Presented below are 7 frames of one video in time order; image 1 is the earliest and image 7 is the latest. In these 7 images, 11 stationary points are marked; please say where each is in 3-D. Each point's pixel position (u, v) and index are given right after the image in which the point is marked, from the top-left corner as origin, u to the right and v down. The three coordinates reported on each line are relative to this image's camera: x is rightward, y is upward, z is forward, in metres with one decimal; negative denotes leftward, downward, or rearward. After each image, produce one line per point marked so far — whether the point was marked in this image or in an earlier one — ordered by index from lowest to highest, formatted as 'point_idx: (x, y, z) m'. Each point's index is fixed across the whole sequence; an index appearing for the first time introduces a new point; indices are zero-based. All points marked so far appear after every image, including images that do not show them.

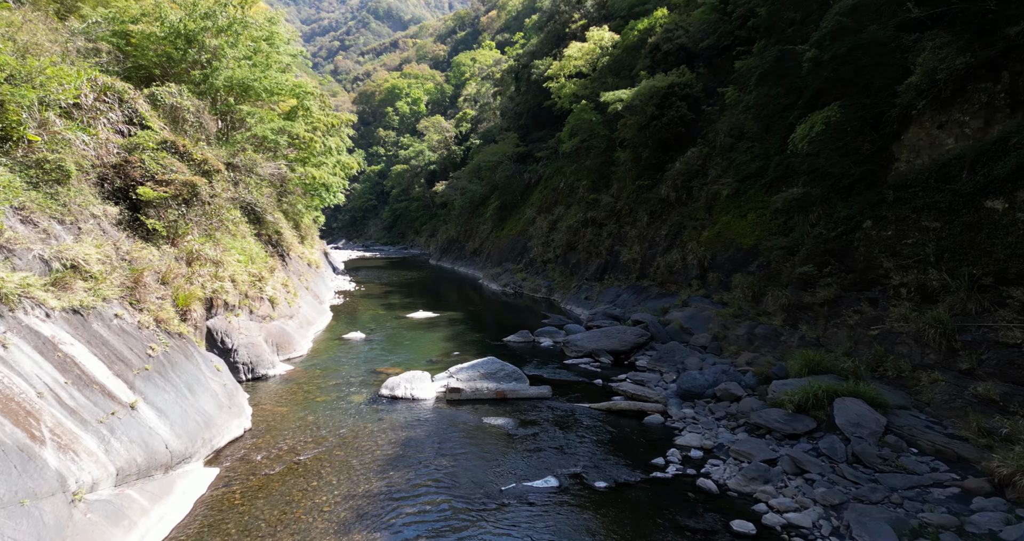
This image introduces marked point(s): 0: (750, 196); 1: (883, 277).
0: (+8.0, +2.5, +20.0) m
1: (+7.8, -0.1, +12.6) m
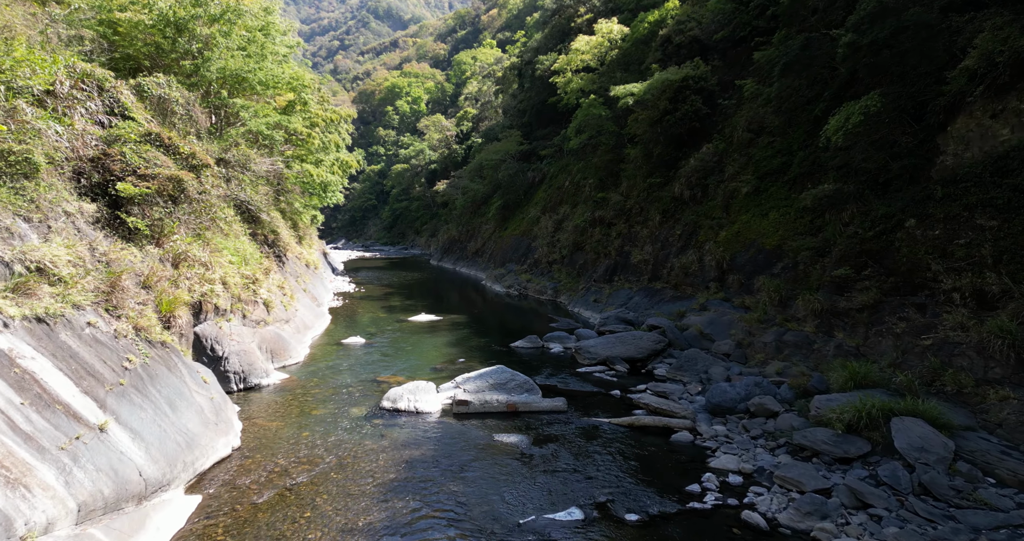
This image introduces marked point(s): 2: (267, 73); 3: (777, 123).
0: (+8.2, +2.4, +19.0) m
1: (+8.1, -0.2, +11.5) m
2: (-8.2, +6.6, +19.9) m
3: (+8.9, +4.9, +20.0) m
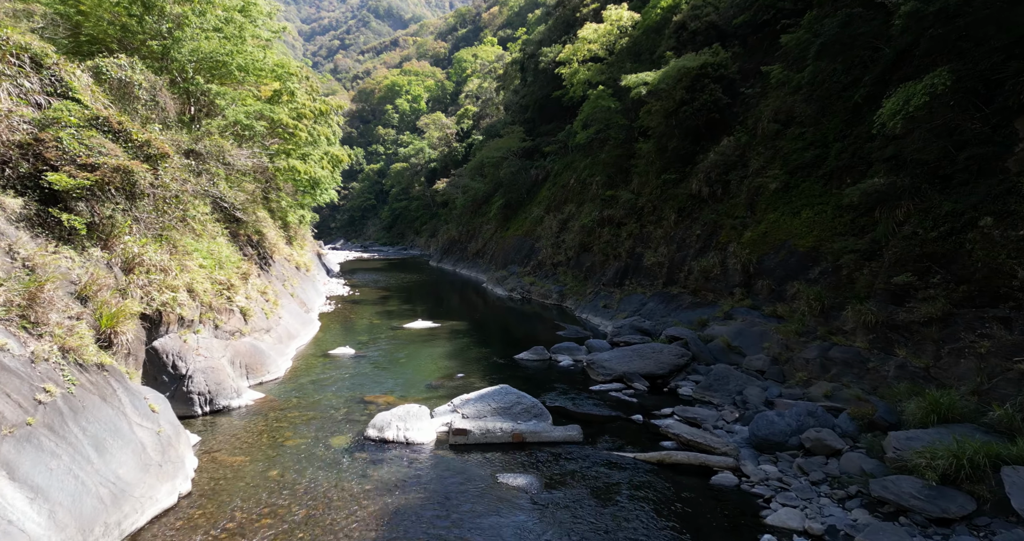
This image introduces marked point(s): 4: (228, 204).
0: (+8.4, +2.3, +17.1) m
1: (+8.2, -0.3, +9.7) m
2: (-8.0, +6.5, +18.1) m
3: (+9.0, +4.8, +18.1) m
4: (-8.4, +1.9, +17.5) m
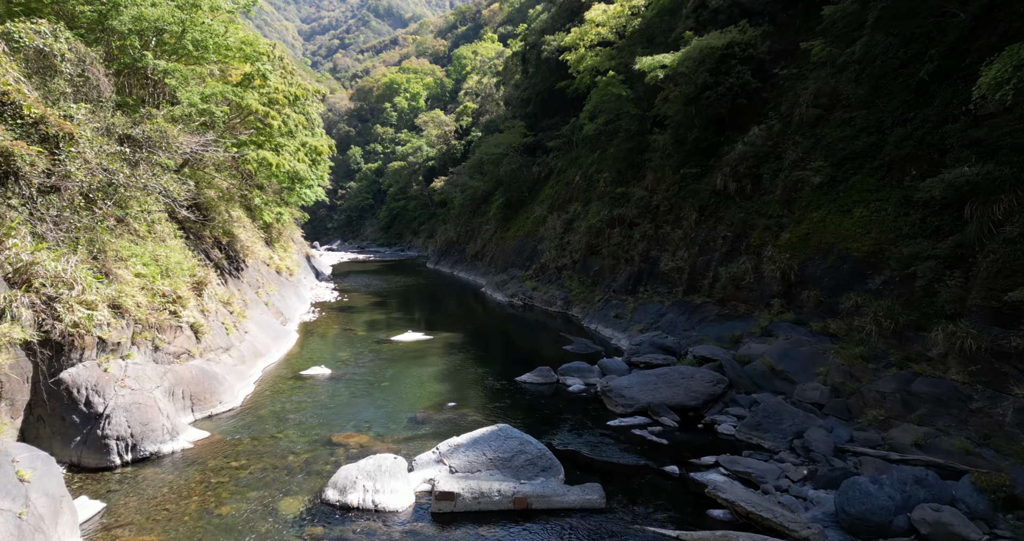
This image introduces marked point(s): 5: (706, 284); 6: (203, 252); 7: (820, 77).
0: (+8.4, +2.1, +14.6) m
1: (+8.2, -0.5, +7.1) m
2: (-8.0, +6.3, +15.5) m
3: (+9.0, +4.6, +15.6) m
4: (-8.3, +1.7, +15.0) m
5: (+5.8, -0.4, +18.1) m
6: (-9.2, +0.6, +17.8) m
7: (+8.8, +5.5, +17.0) m
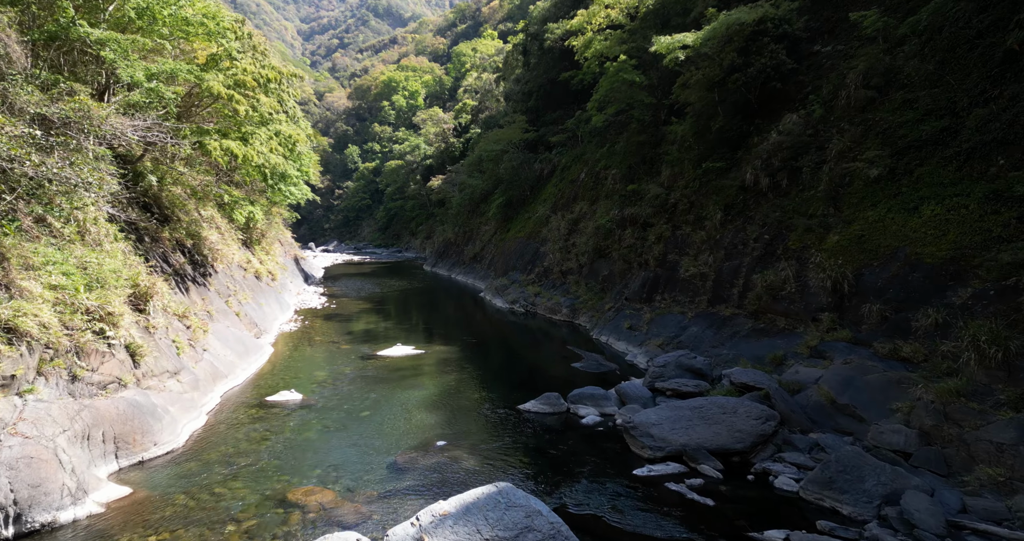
0: (+8.4, +1.9, +12.3) m
1: (+8.2, -0.7, +4.8) m
2: (-8.0, +6.1, +13.2) m
3: (+9.0, +4.4, +13.2) m
4: (-8.3, +1.5, +12.6) m
5: (+5.9, -0.6, +15.8) m
6: (-9.2, +0.4, +15.4) m
7: (+8.8, +5.3, +14.6) m
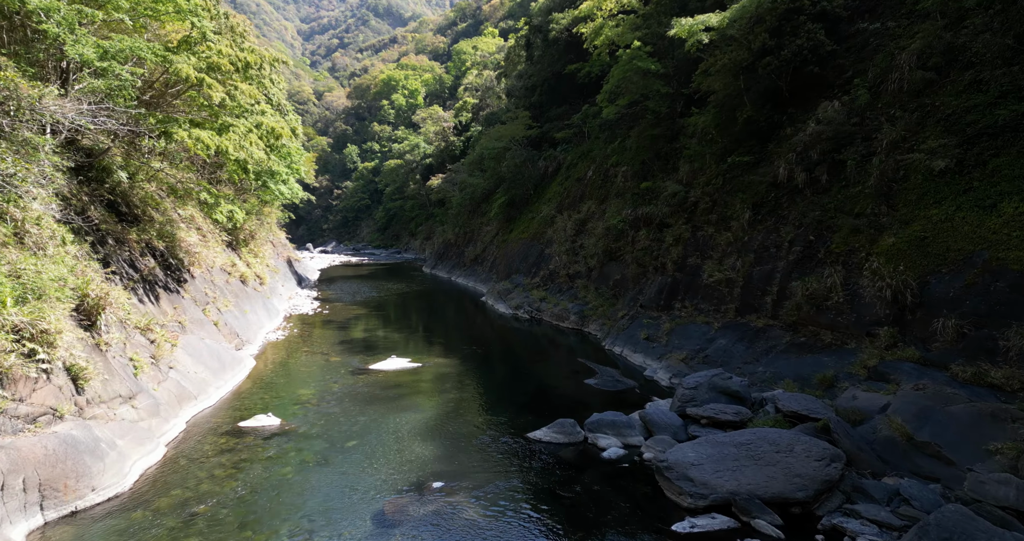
0: (+8.6, +1.8, +10.5) m
1: (+8.4, -0.8, +3.0) m
2: (-7.8, +5.9, +11.5) m
3: (+9.2, +4.3, +11.5) m
4: (-8.1, +1.4, +10.9) m
5: (+6.0, -0.7, +14.0) m
6: (-9.0, +0.2, +13.7) m
7: (+9.0, +5.2, +12.9) m
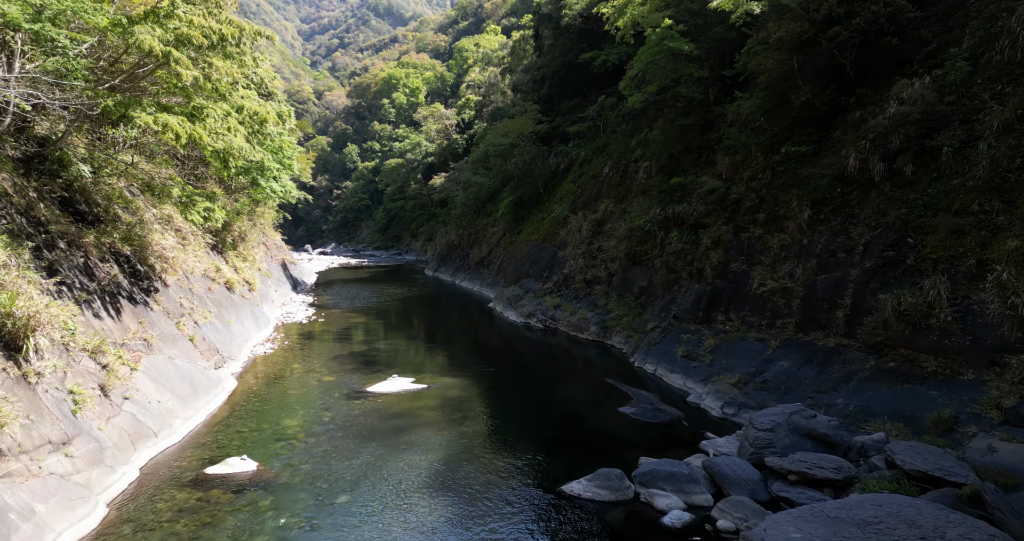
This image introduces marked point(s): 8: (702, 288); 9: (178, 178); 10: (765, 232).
0: (+9.1, +1.6, +8.2) m
1: (+8.9, -1.0, +0.7) m
2: (-7.4, +5.7, +9.2) m
3: (+9.7, +4.1, +9.2) m
4: (-7.7, +1.2, +8.6) m
5: (+6.5, -0.9, +11.7) m
6: (-8.5, 0.0, +11.4) m
7: (+9.4, +5.0, +10.6) m
8: (+5.1, -0.5, +15.5) m
9: (-9.2, +2.5, +16.5) m
10: (+6.3, +0.9, +14.5) m
